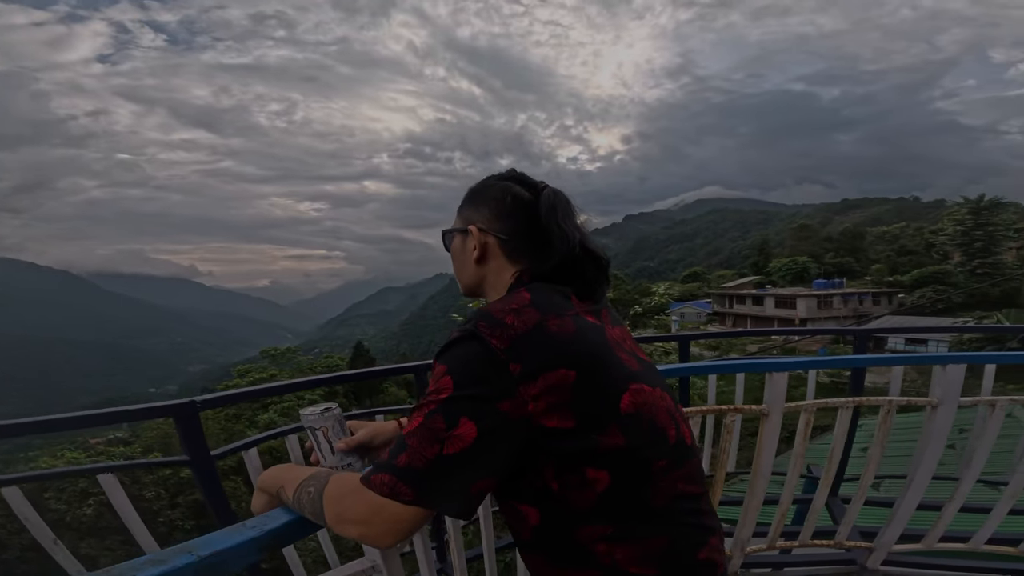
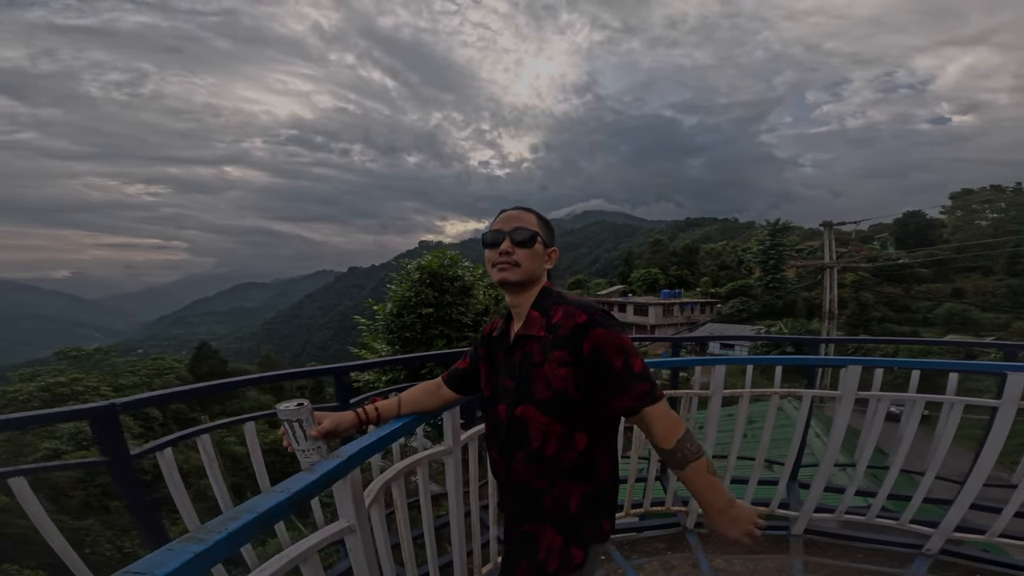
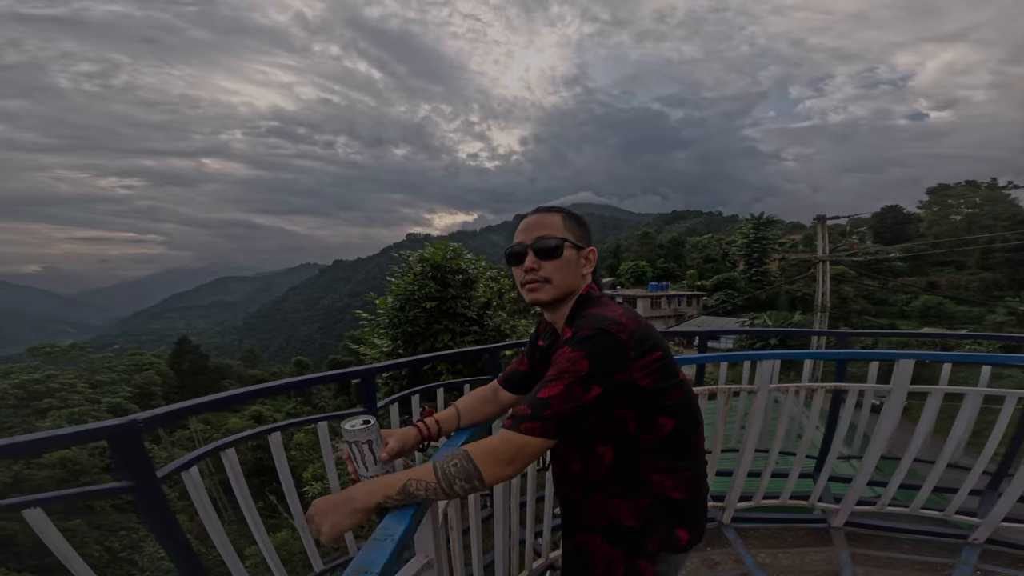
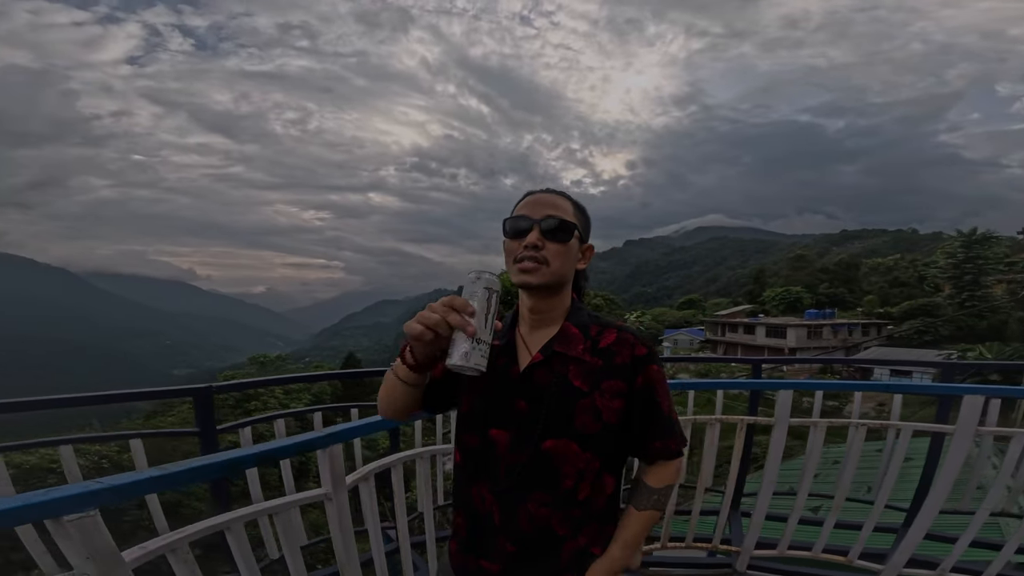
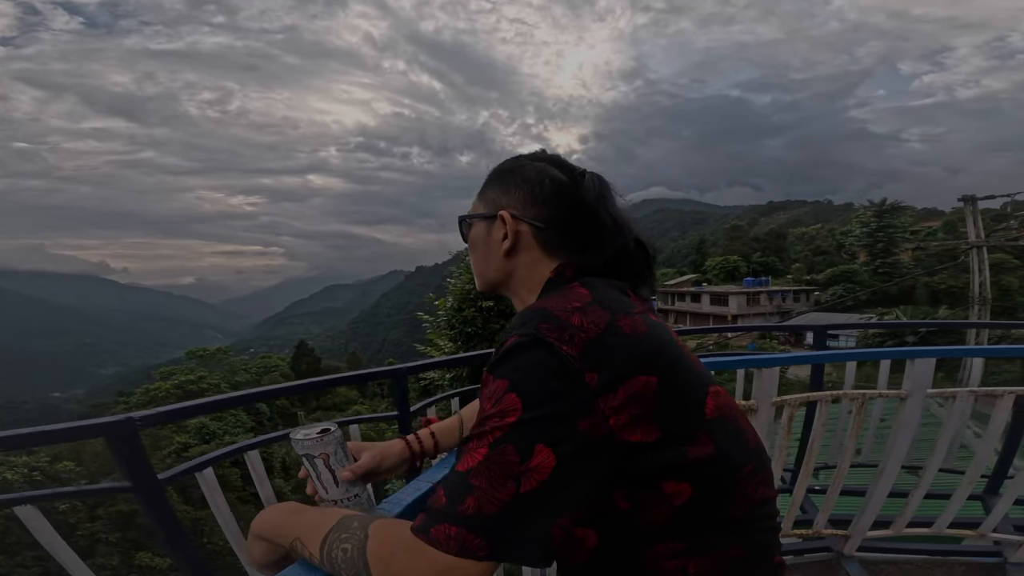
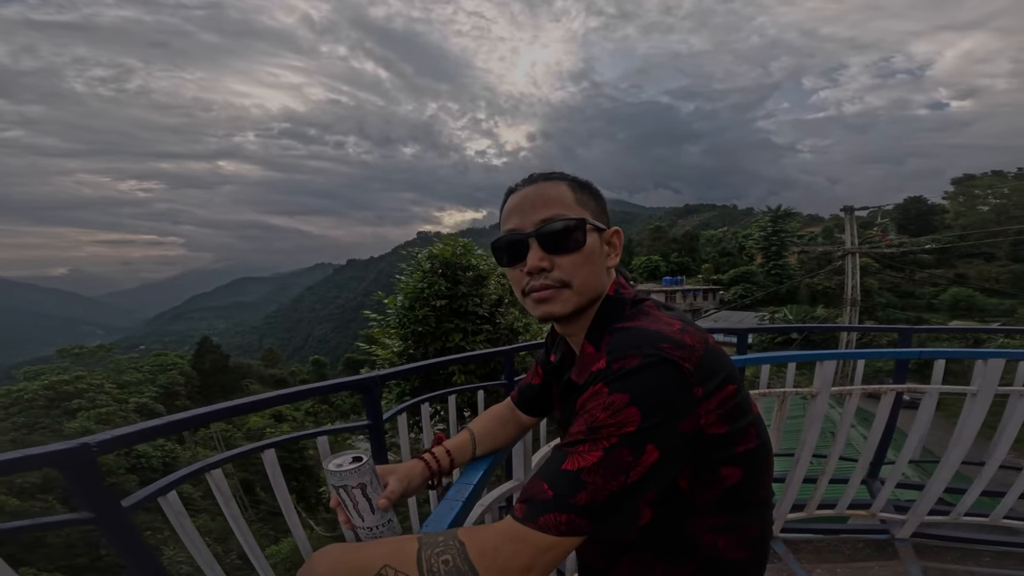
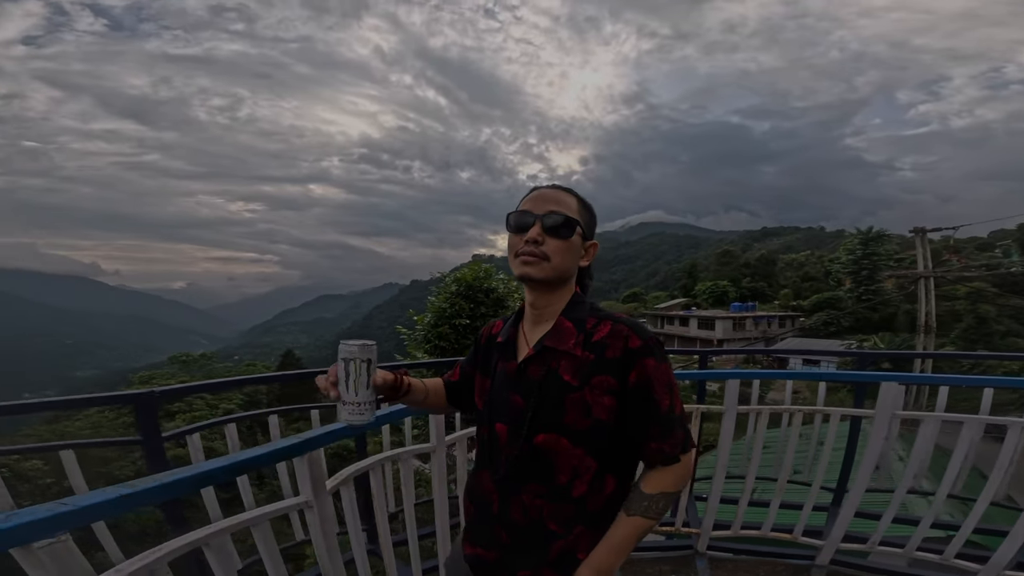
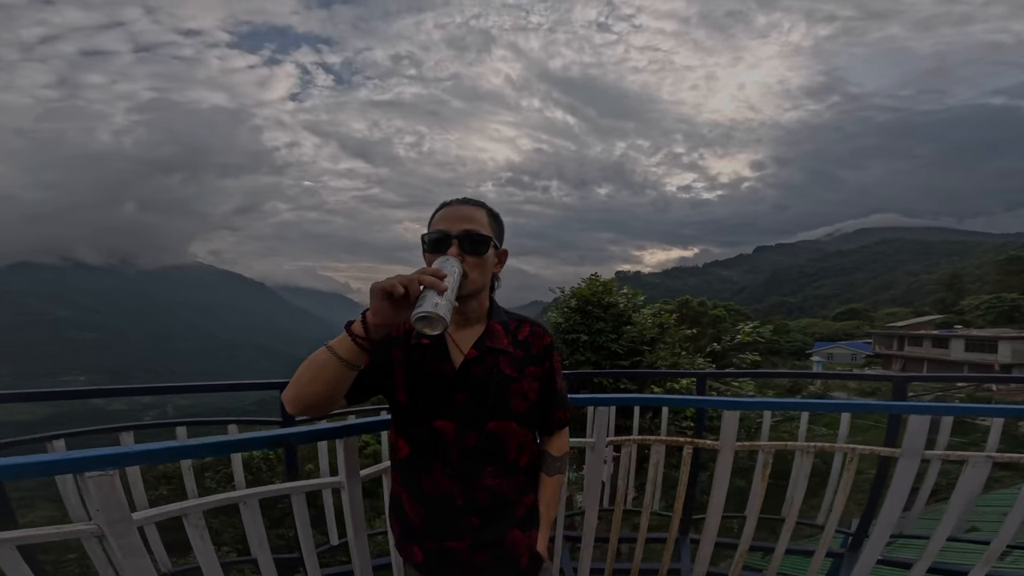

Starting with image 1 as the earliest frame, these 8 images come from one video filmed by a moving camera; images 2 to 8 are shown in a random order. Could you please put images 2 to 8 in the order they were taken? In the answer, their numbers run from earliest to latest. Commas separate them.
5, 6, 3, 2, 7, 4, 8
